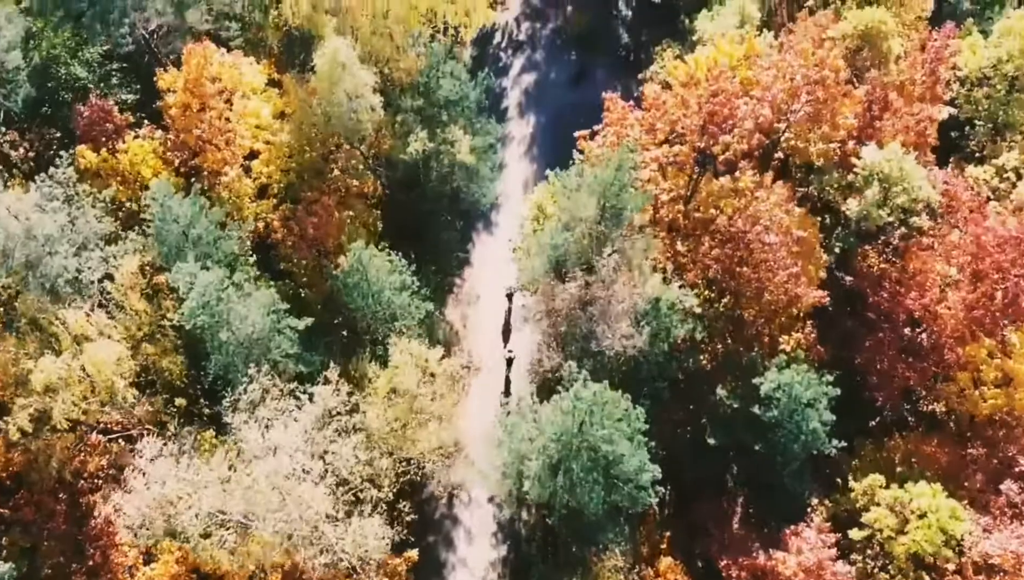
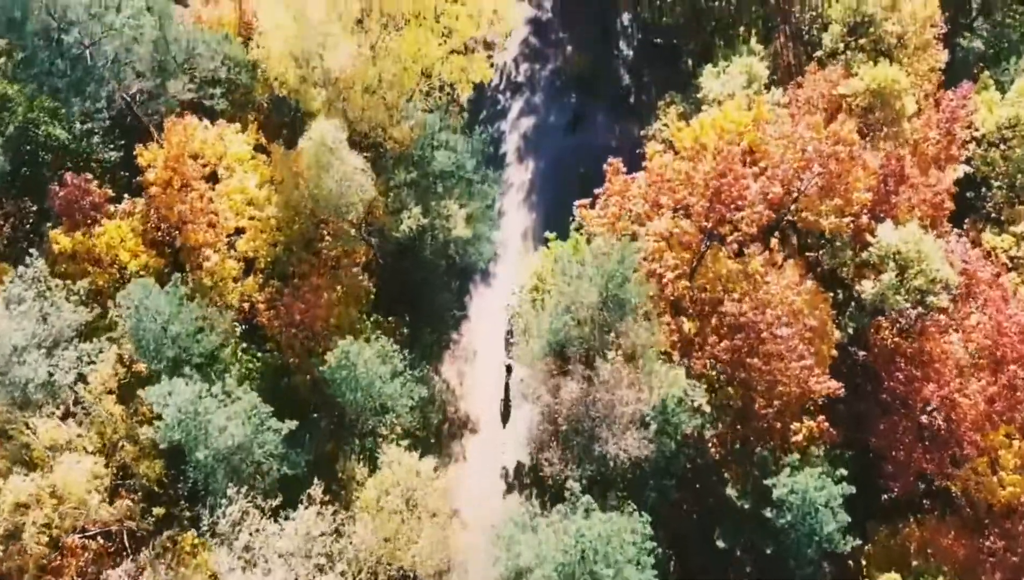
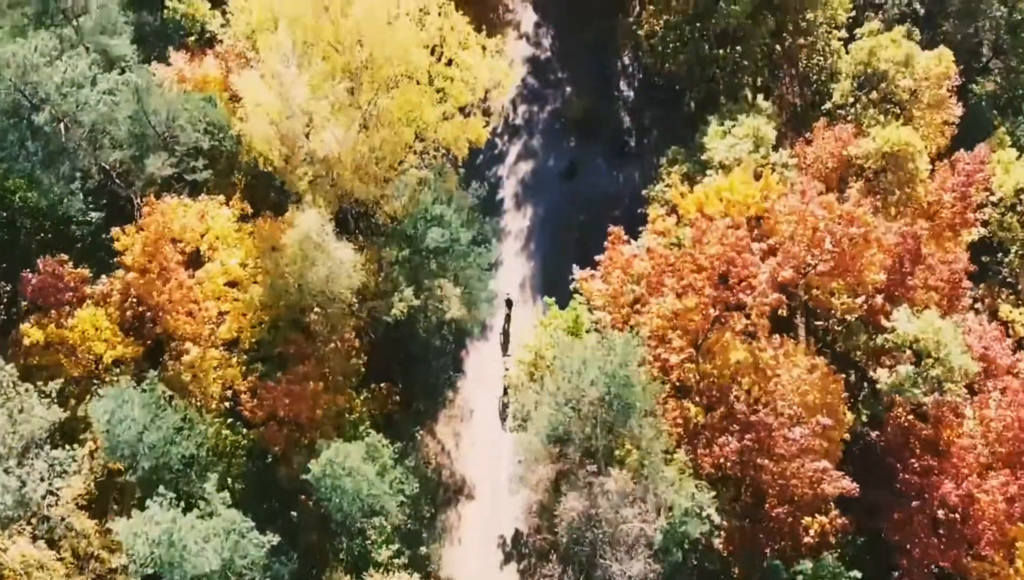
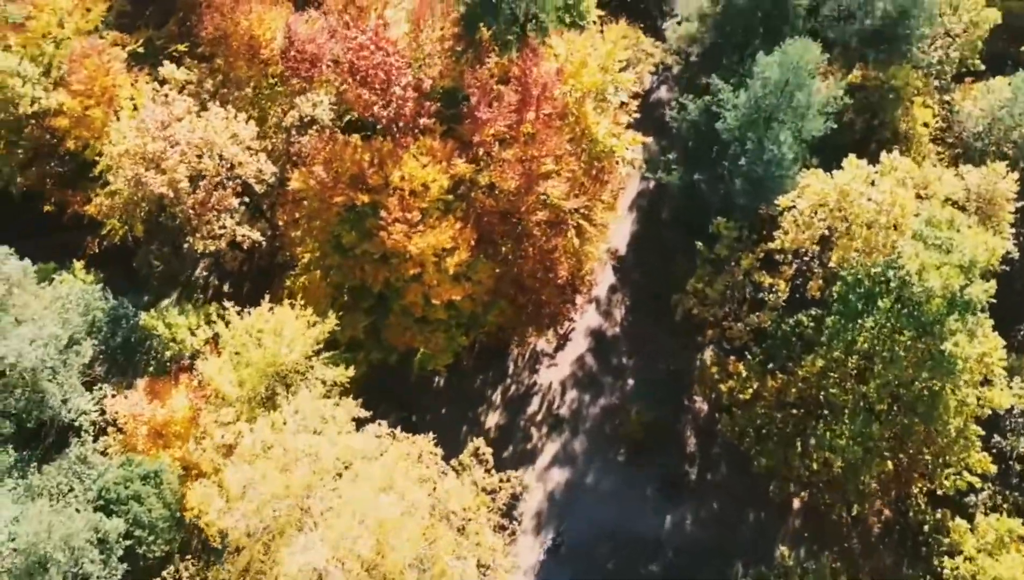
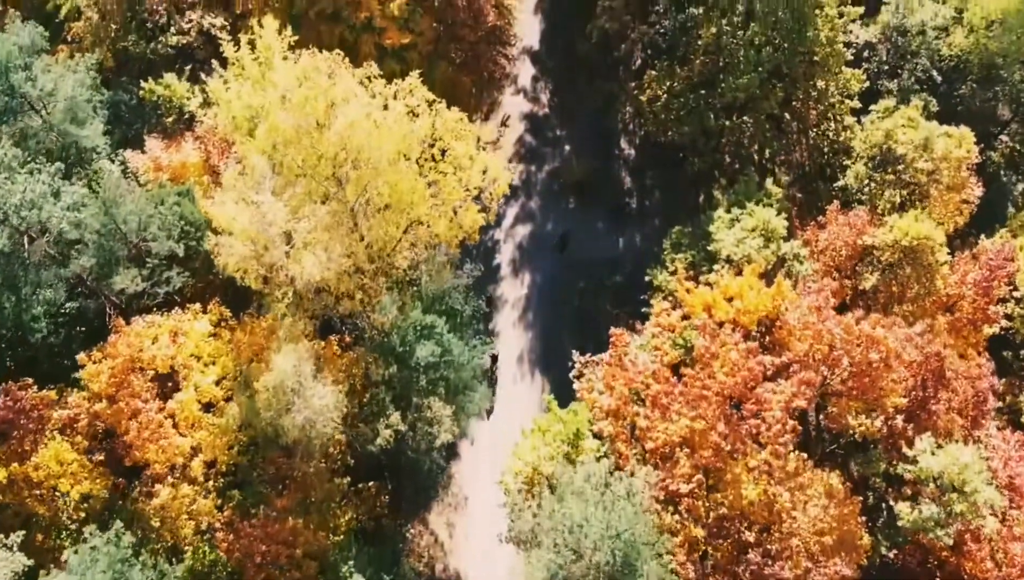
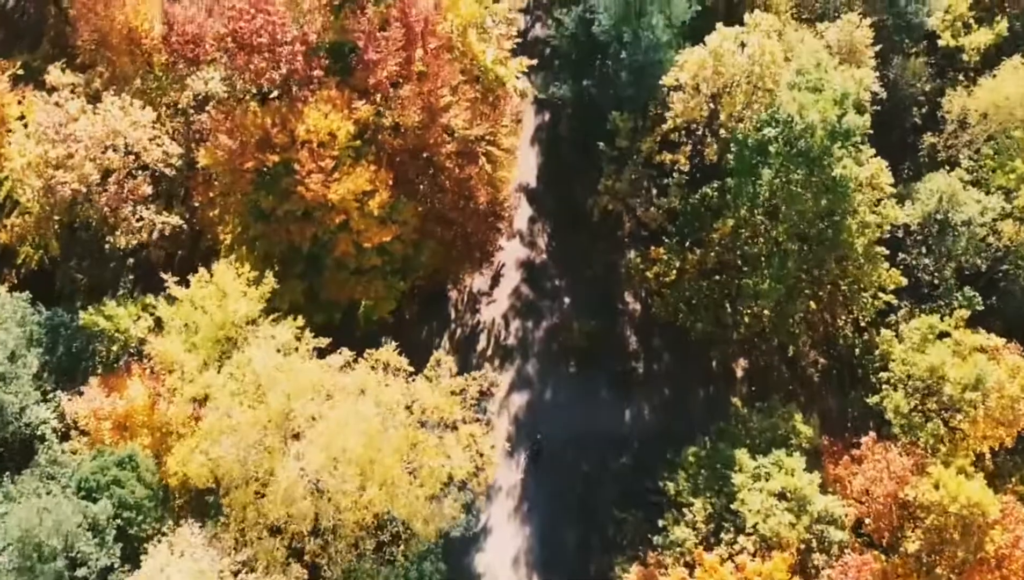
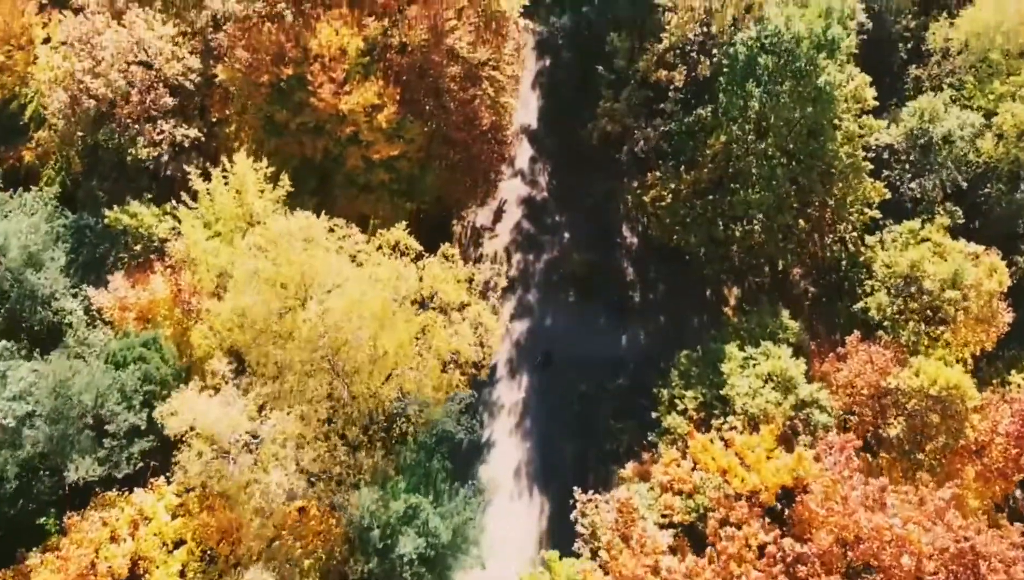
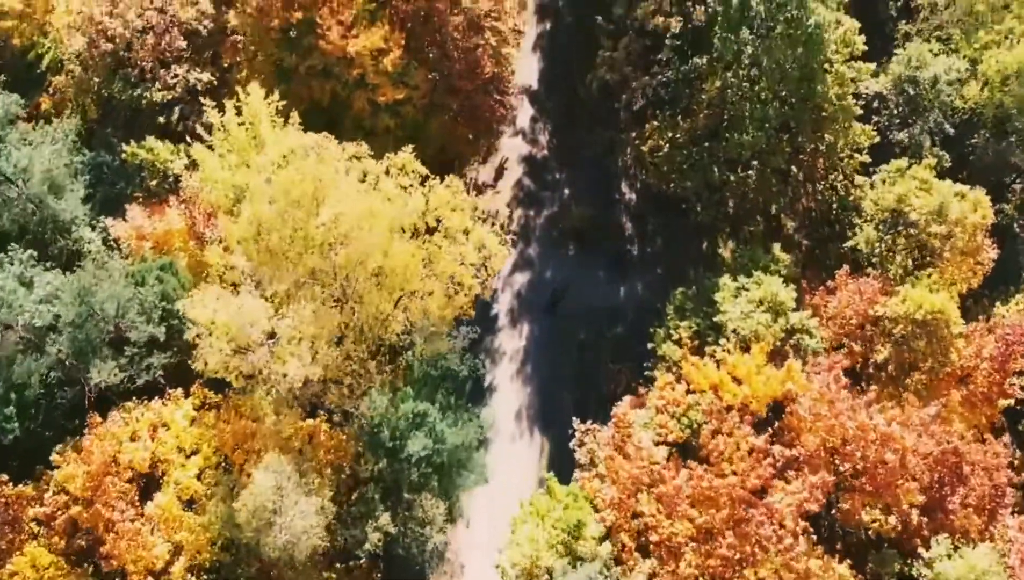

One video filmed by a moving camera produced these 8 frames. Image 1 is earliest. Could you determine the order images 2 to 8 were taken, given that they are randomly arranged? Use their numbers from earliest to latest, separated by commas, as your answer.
2, 3, 5, 8, 7, 6, 4
